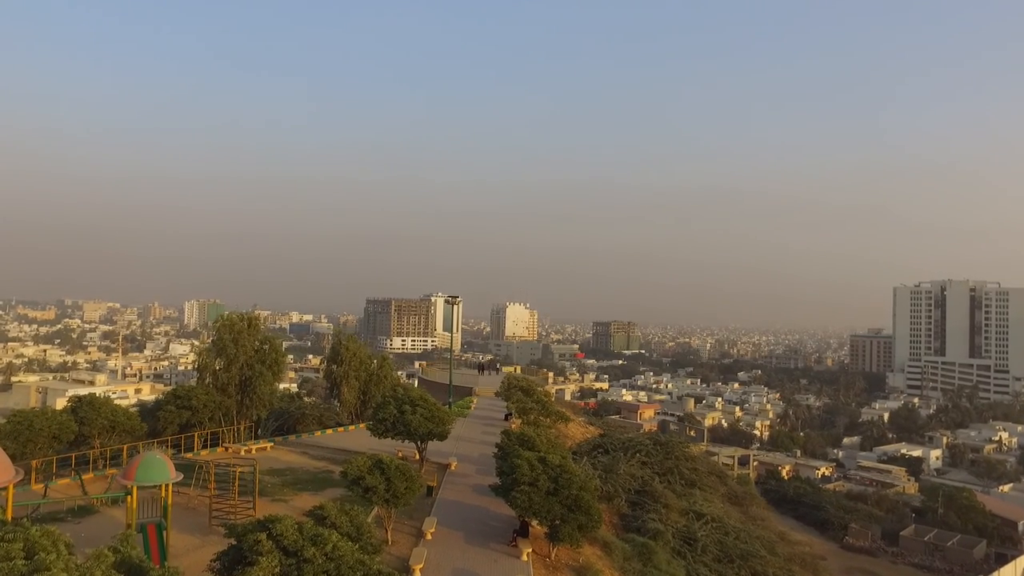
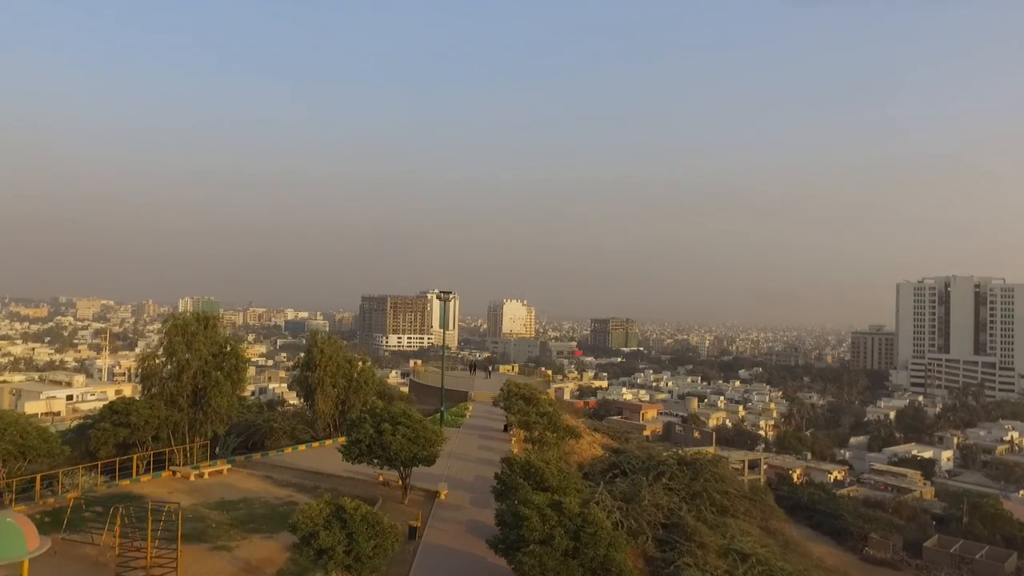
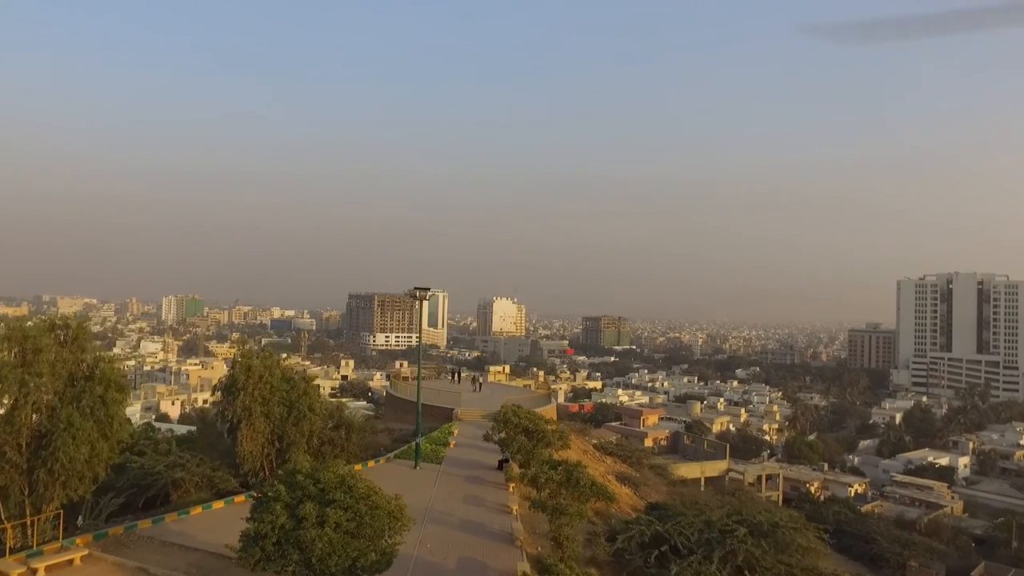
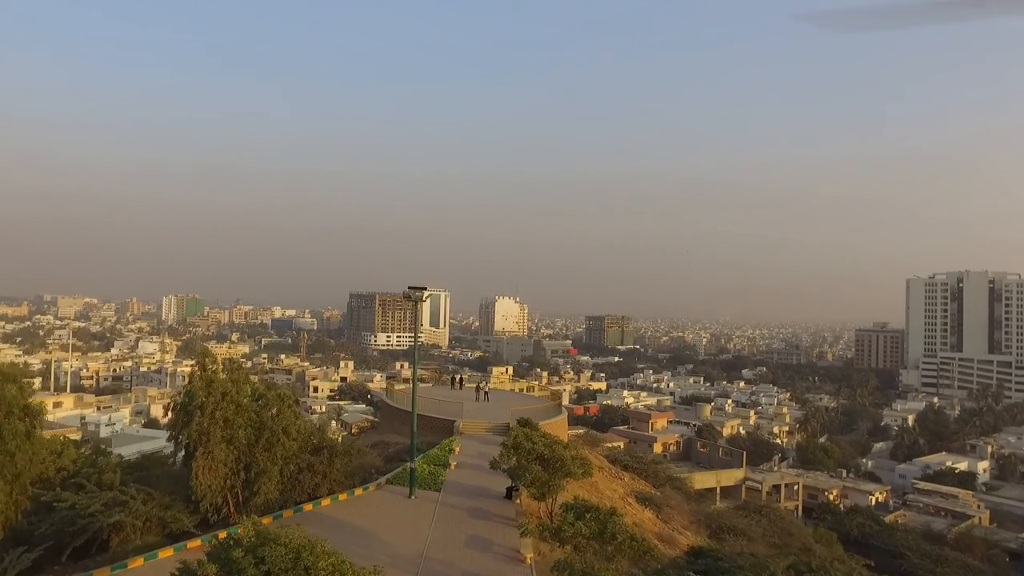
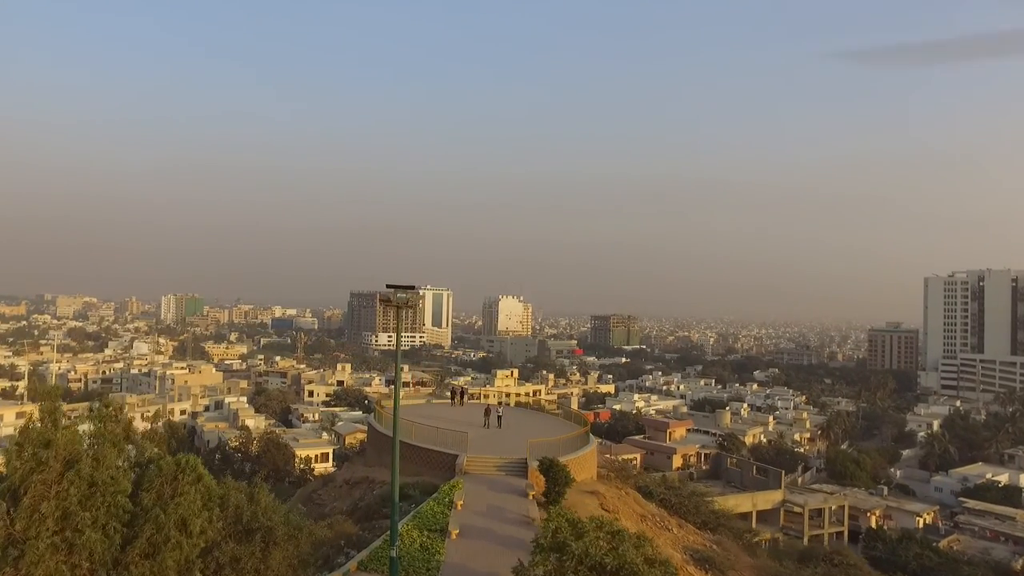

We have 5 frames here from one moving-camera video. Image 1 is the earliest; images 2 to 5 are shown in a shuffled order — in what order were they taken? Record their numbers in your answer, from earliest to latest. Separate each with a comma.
2, 3, 4, 5
